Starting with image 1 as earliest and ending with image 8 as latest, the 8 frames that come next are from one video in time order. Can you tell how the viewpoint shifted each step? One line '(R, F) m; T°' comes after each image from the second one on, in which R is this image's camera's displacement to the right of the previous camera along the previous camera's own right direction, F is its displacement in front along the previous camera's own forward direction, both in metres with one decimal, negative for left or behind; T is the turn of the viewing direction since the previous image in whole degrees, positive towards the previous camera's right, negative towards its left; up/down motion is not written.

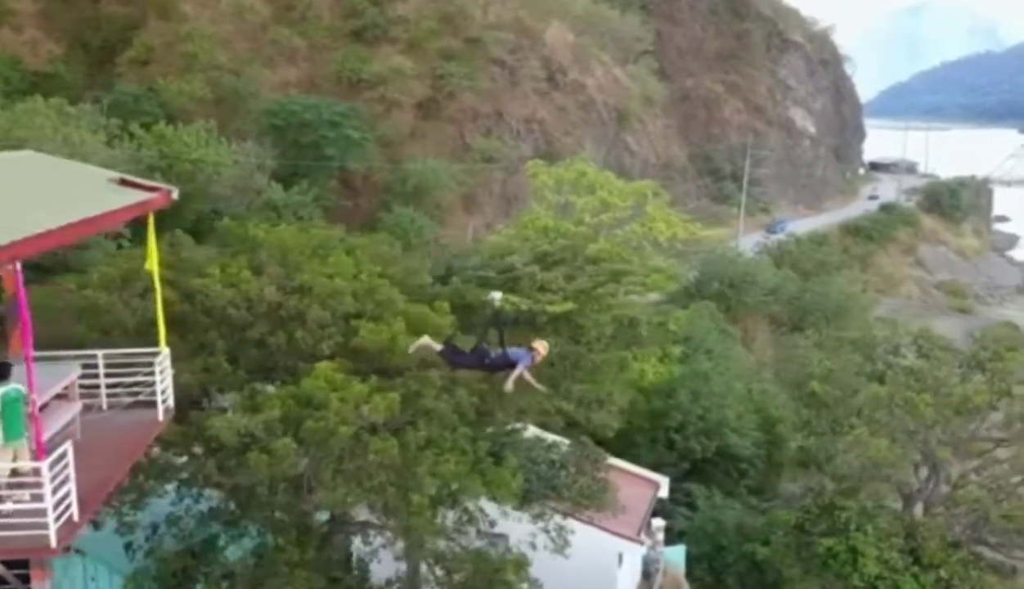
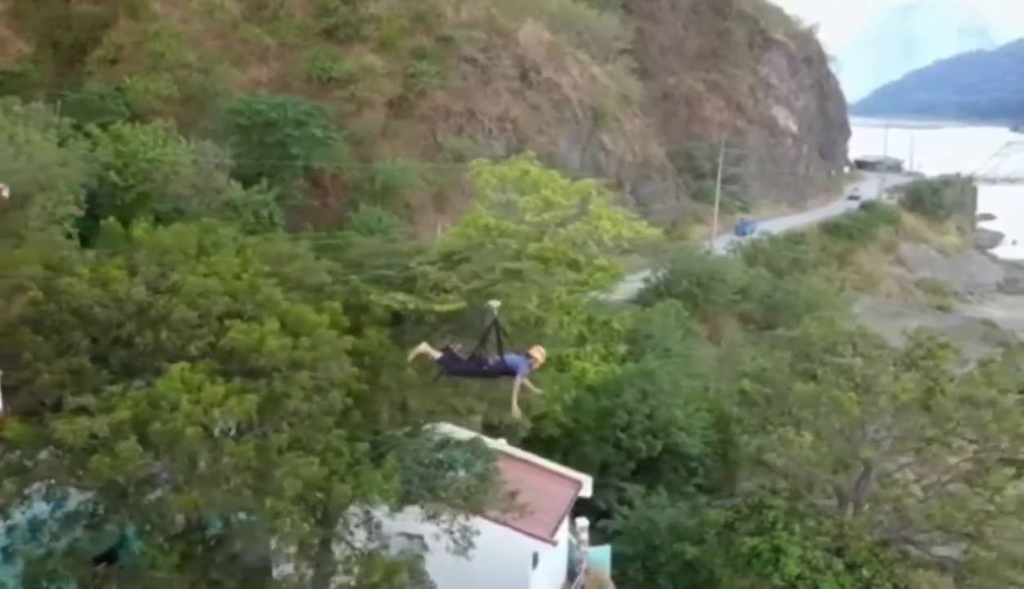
(+0.8, +0.1) m; 0°
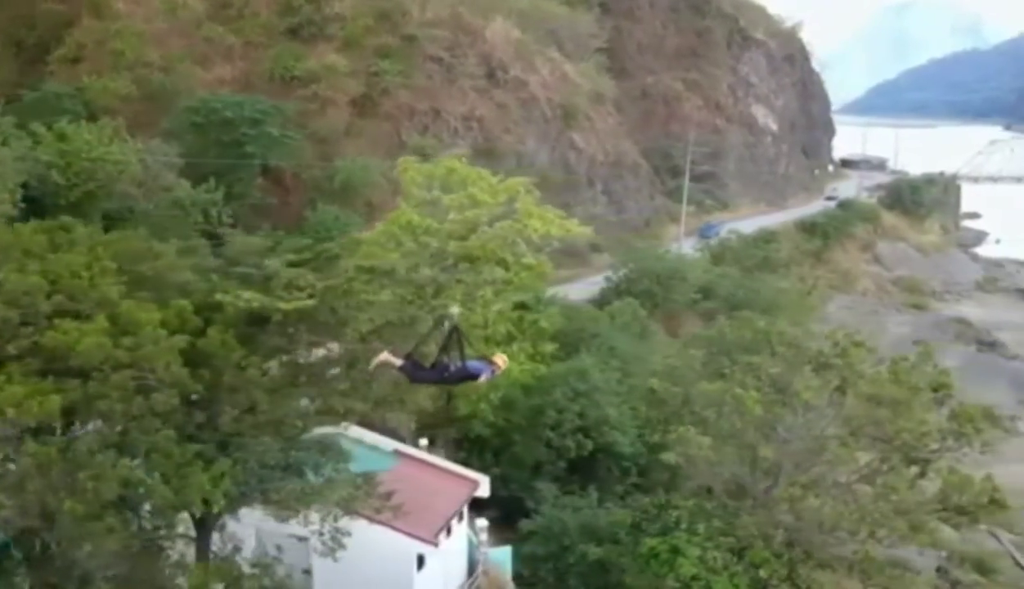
(+1.0, +0.1) m; 0°
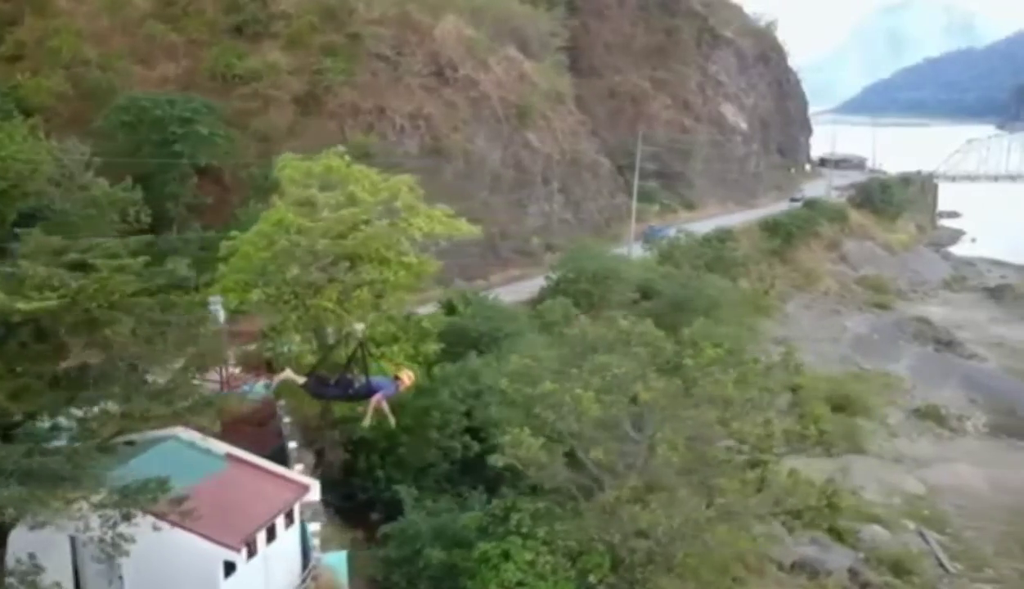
(+1.7, +0.2) m; 0°
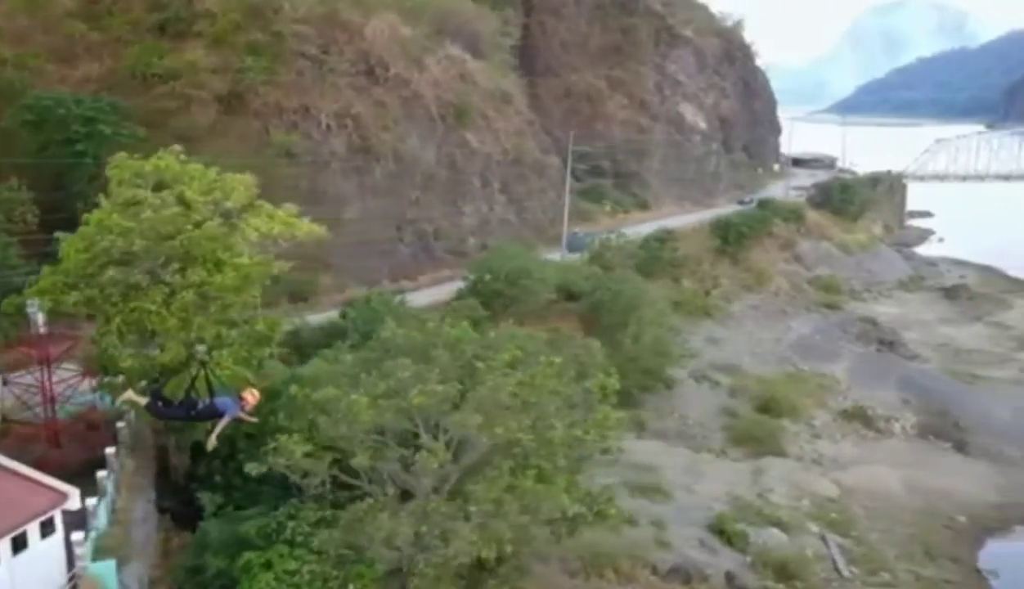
(+2.3, +0.2) m; 0°
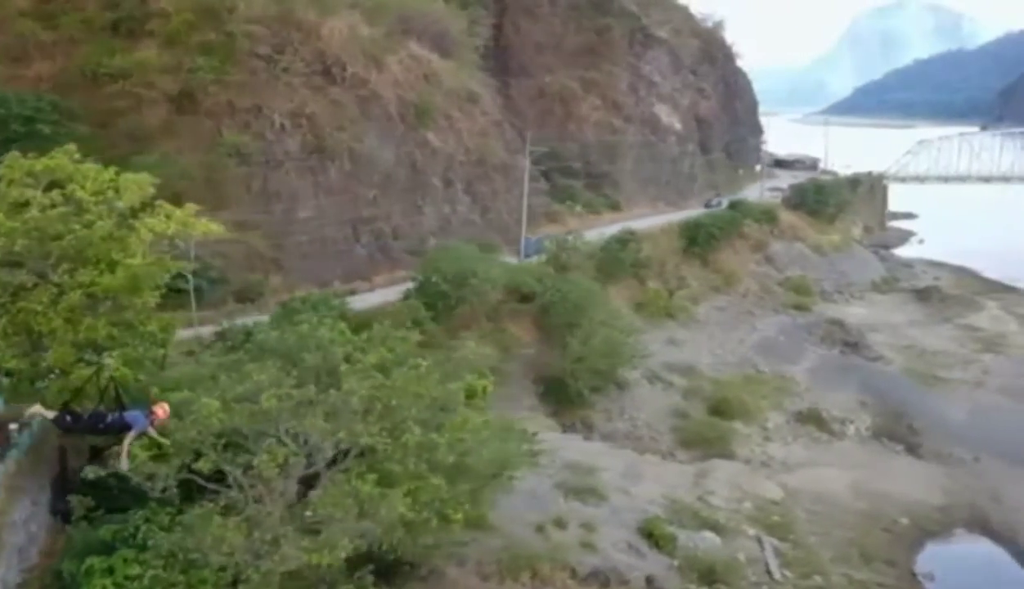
(+1.4, +0.1) m; 0°
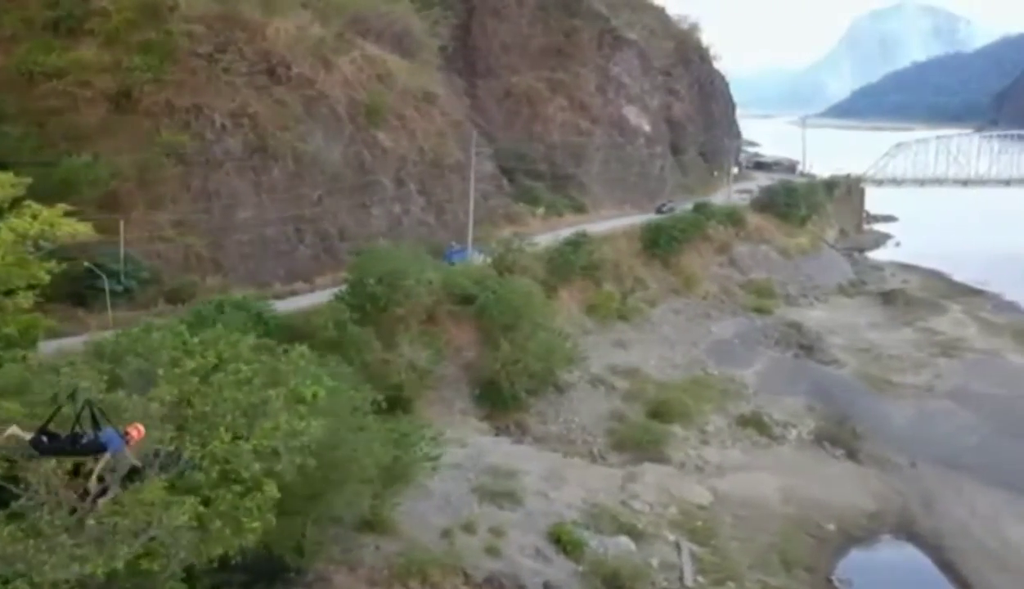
(+1.8, +0.2) m; 0°
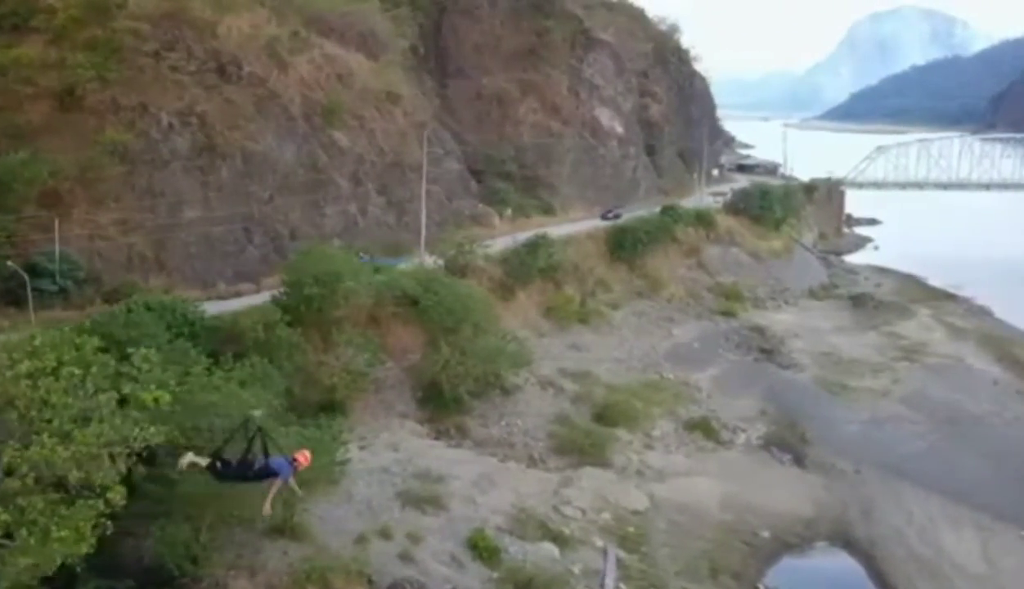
(+1.6, +0.2) m; 0°
